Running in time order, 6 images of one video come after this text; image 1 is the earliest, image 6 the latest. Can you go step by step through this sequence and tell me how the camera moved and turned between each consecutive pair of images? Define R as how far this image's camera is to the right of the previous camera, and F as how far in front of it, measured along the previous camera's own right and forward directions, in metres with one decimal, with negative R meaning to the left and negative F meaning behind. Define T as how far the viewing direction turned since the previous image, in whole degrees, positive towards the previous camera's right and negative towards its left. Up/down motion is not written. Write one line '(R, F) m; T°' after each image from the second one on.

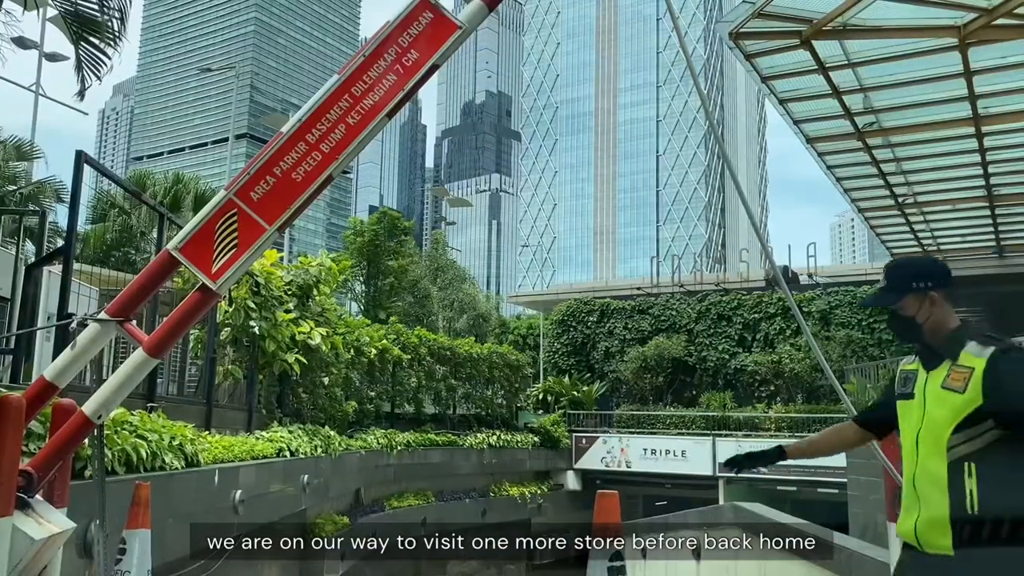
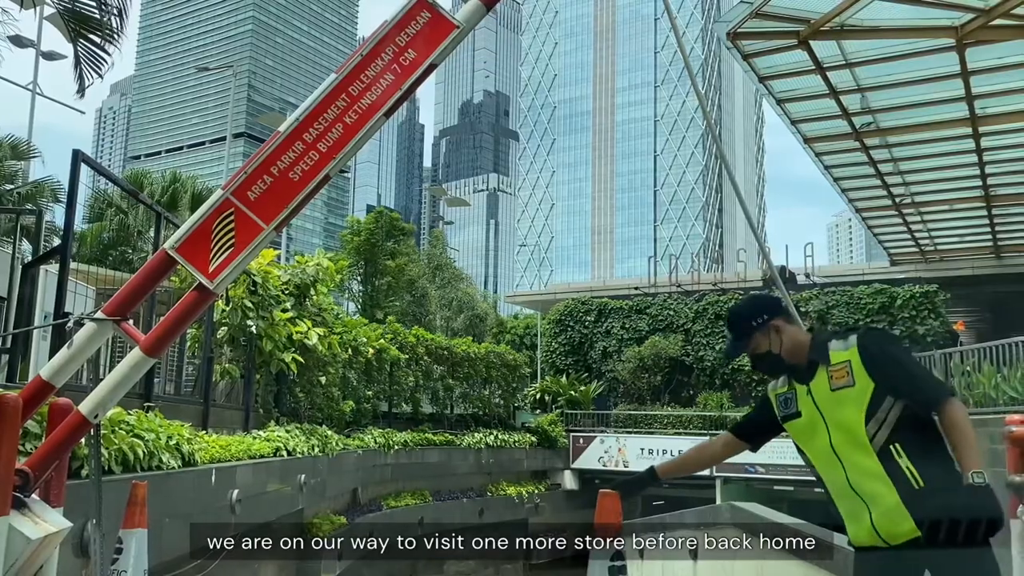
(0.0, 0.0) m; 0°
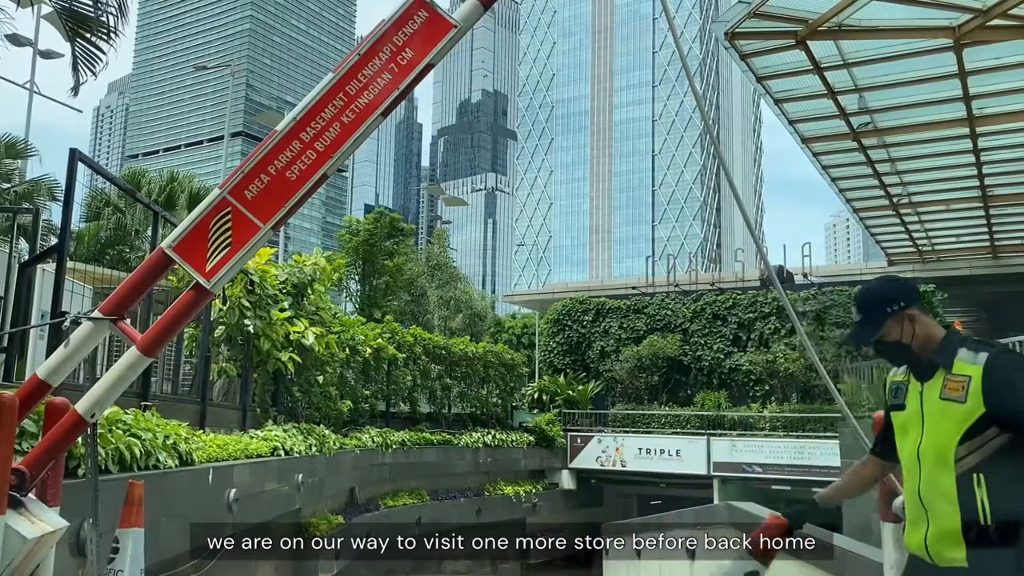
(0.0, 0.0) m; 0°
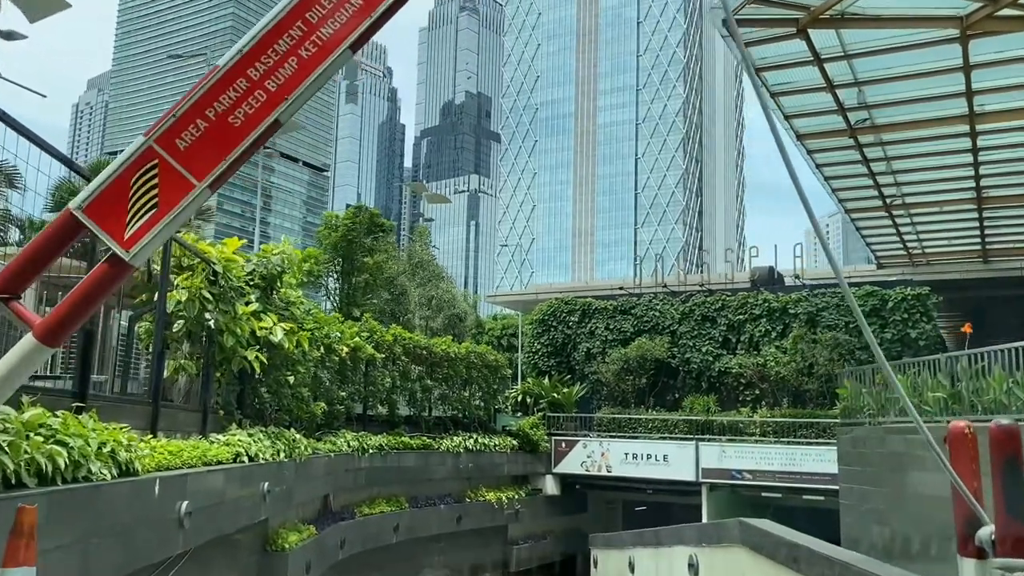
(0.0, +0.5) m; +1°
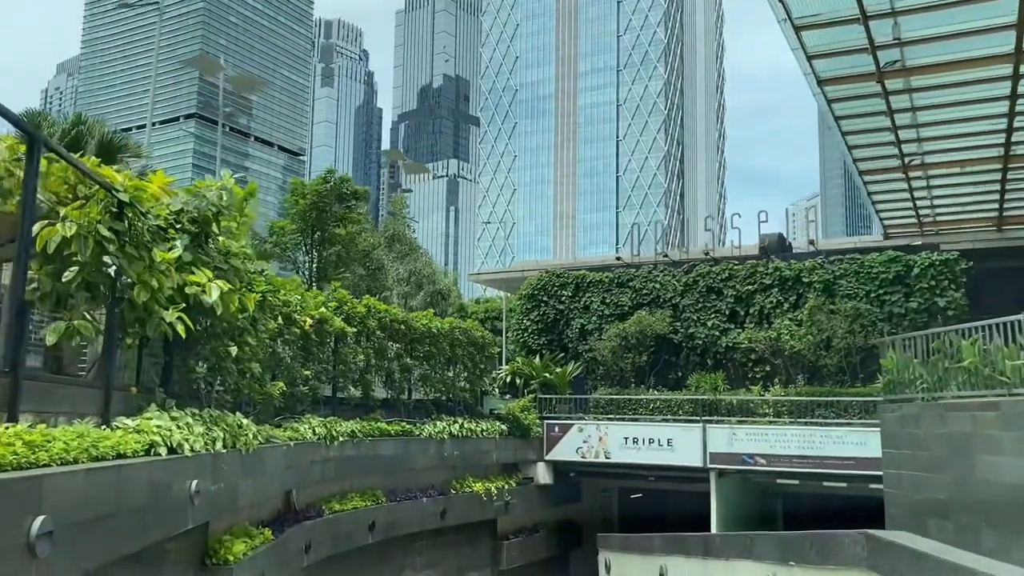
(-0.1, +1.5) m; +1°
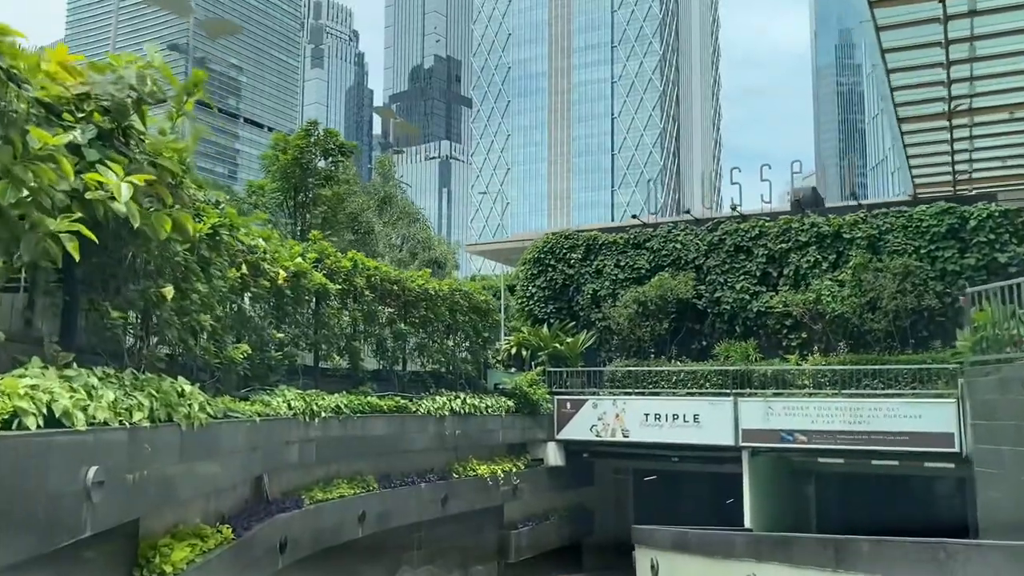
(-0.2, +1.5) m; 0°
